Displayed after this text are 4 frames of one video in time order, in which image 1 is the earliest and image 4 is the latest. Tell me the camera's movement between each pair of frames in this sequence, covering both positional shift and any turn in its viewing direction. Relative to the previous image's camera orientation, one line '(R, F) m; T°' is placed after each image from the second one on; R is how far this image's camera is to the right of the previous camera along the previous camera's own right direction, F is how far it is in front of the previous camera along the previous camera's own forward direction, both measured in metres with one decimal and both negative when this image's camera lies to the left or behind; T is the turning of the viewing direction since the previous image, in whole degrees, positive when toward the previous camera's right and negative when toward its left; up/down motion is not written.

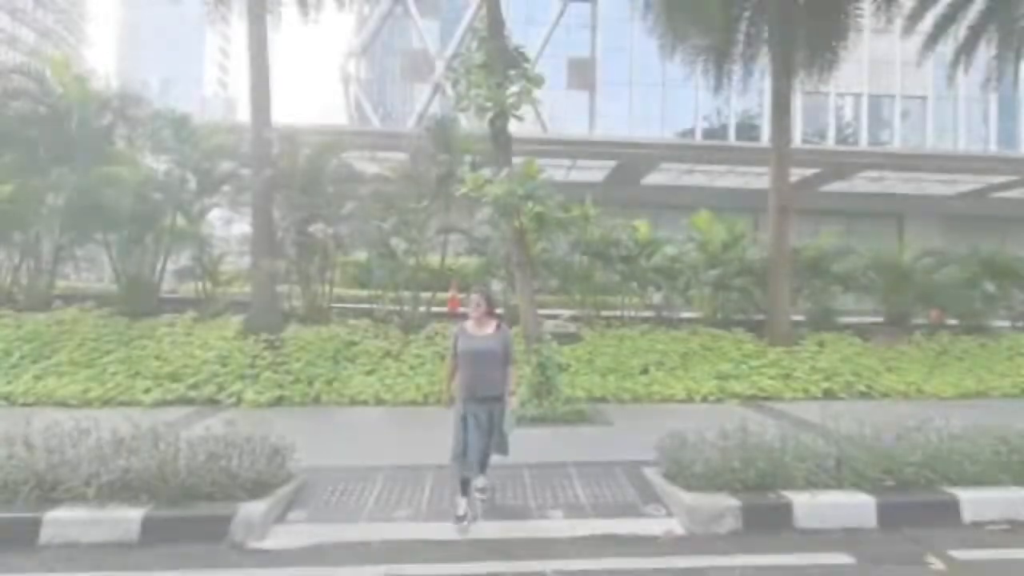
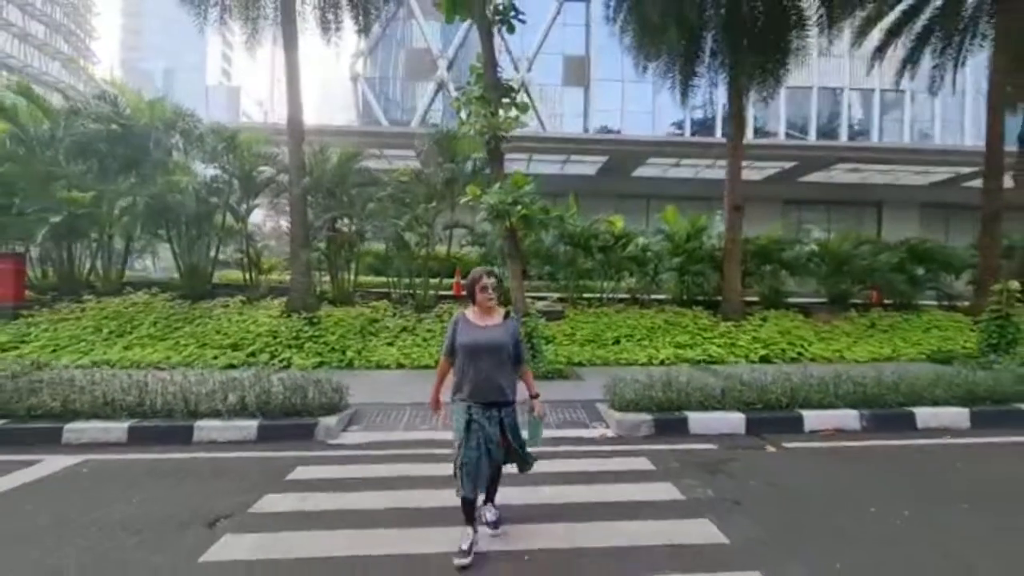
(+0.2, -2.1) m; 0°
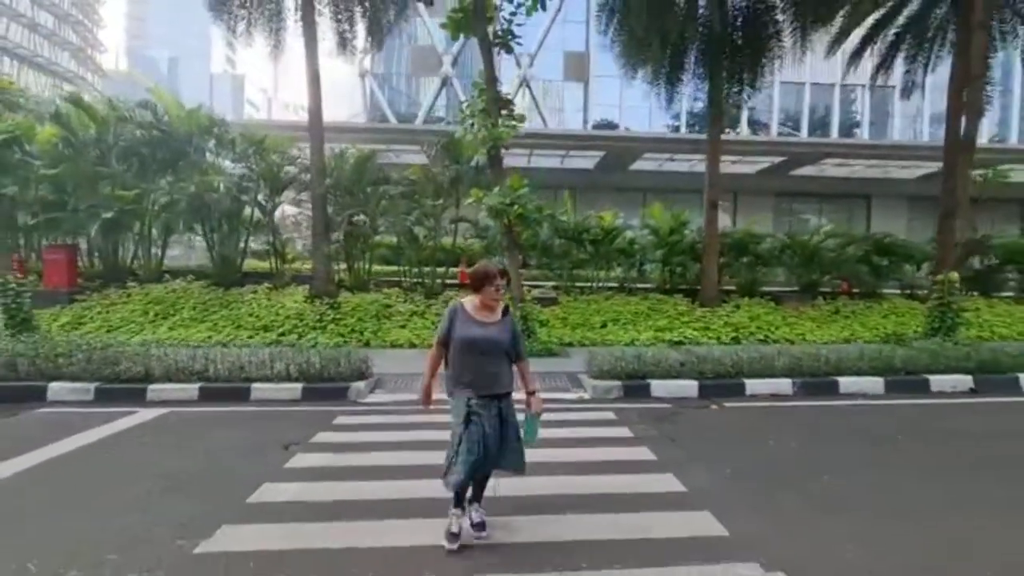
(+0.1, -1.5) m; 0°
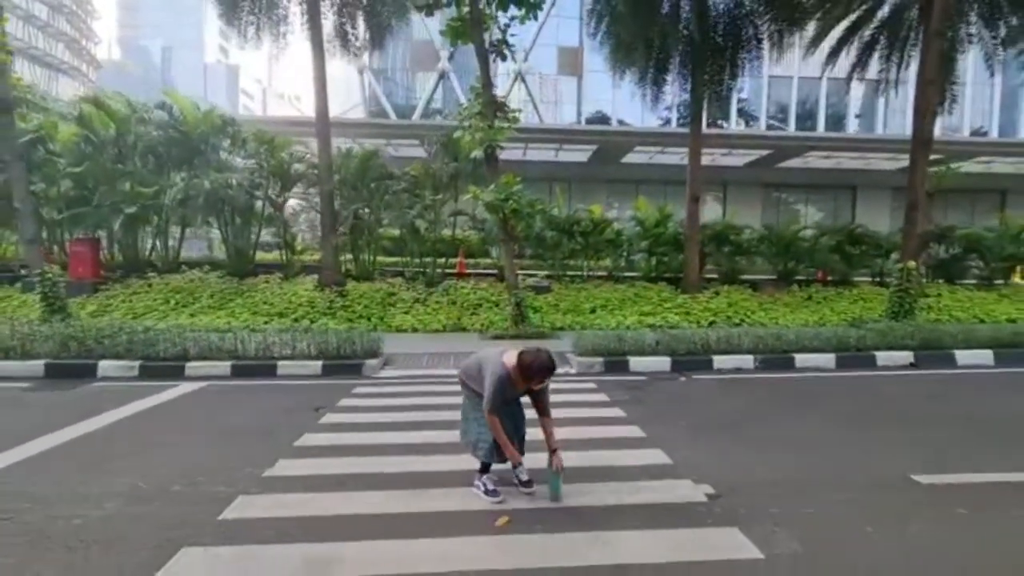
(0.0, -1.1) m; 0°
